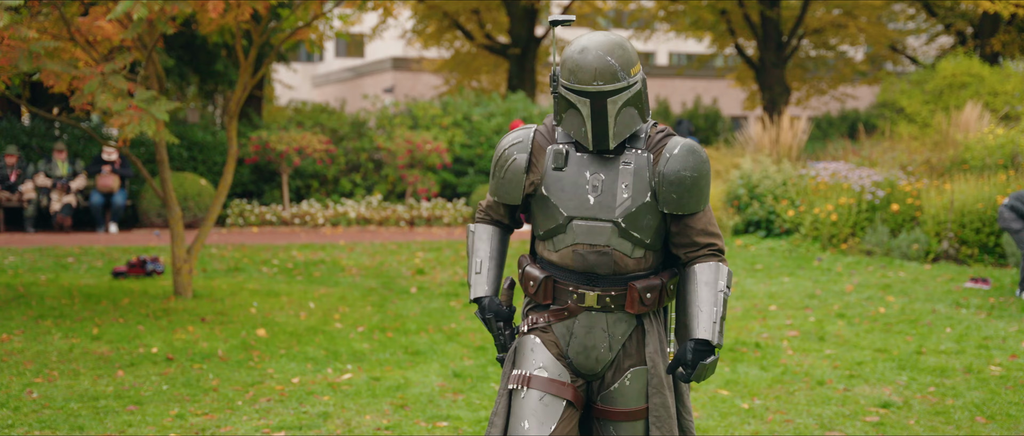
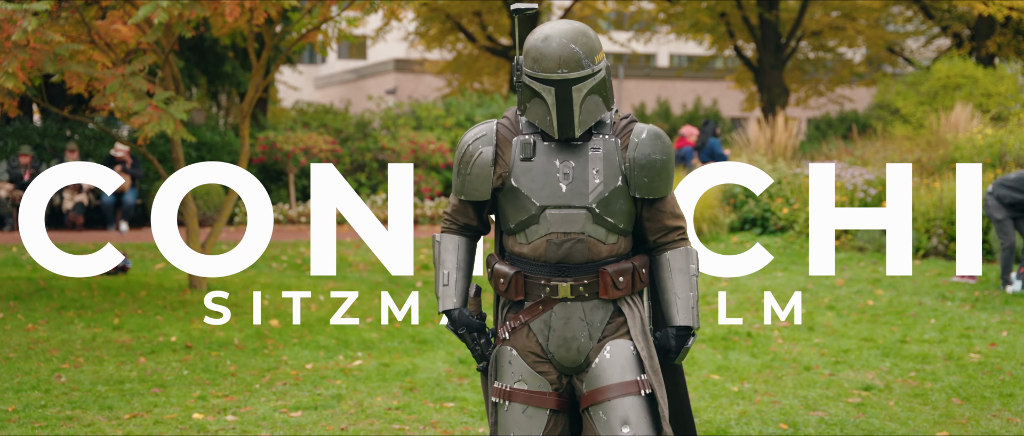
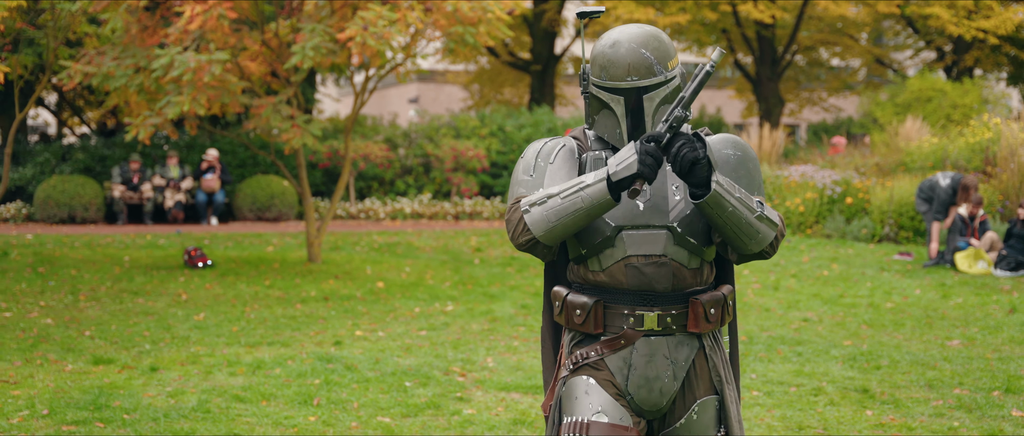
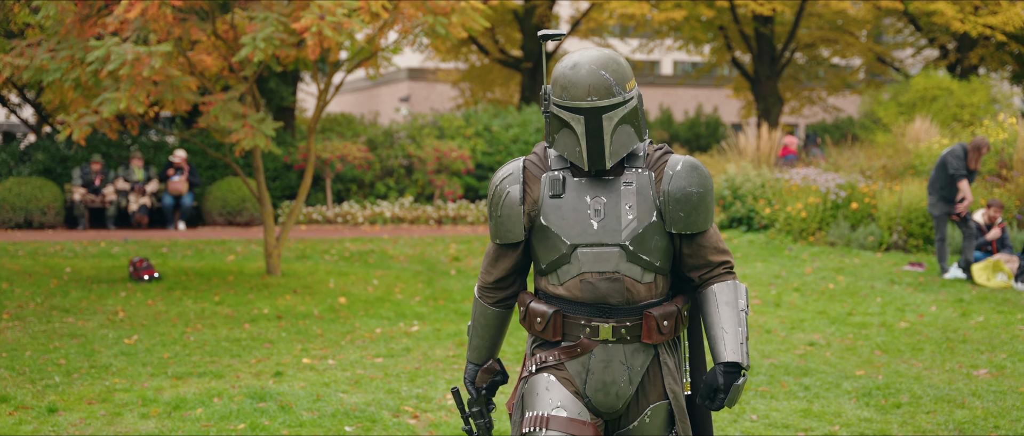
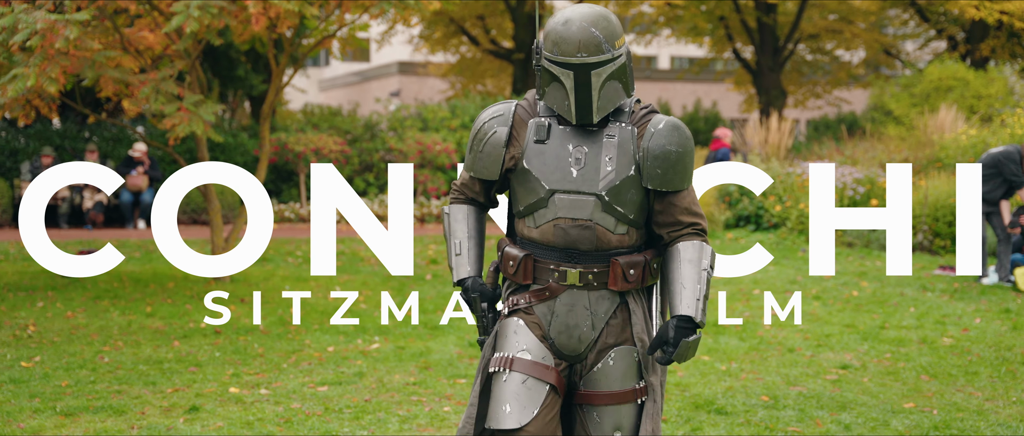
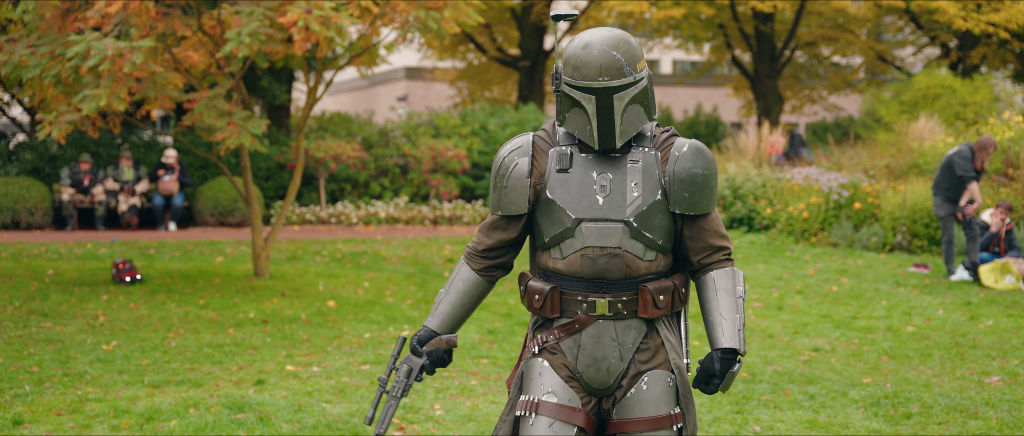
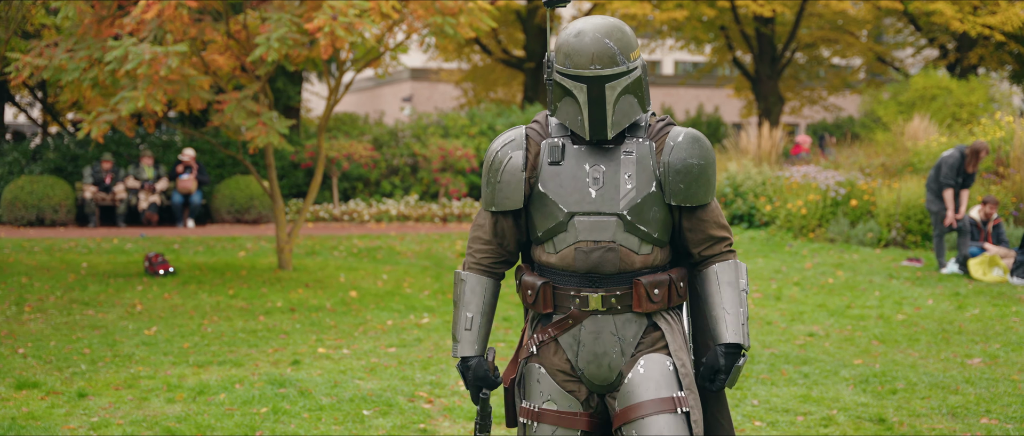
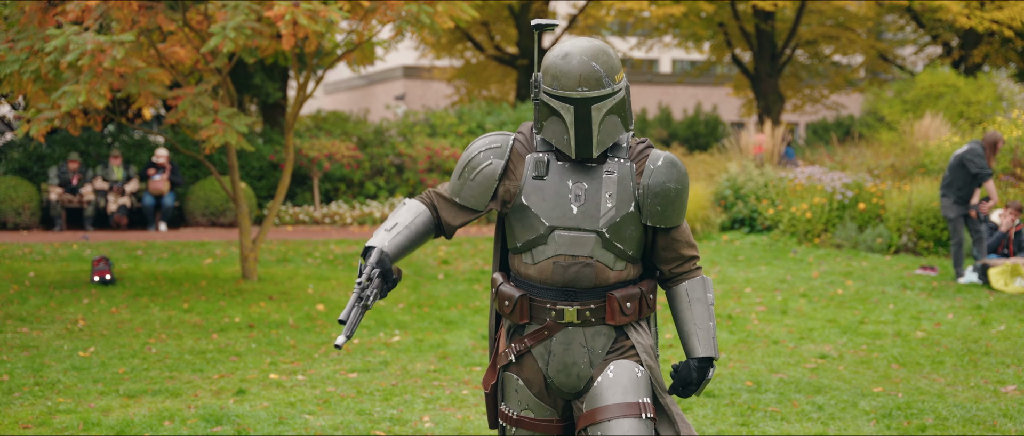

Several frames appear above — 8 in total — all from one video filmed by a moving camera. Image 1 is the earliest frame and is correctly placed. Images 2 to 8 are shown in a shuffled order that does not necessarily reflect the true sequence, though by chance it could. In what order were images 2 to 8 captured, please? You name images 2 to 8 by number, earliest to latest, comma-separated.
2, 5, 8, 6, 4, 7, 3
